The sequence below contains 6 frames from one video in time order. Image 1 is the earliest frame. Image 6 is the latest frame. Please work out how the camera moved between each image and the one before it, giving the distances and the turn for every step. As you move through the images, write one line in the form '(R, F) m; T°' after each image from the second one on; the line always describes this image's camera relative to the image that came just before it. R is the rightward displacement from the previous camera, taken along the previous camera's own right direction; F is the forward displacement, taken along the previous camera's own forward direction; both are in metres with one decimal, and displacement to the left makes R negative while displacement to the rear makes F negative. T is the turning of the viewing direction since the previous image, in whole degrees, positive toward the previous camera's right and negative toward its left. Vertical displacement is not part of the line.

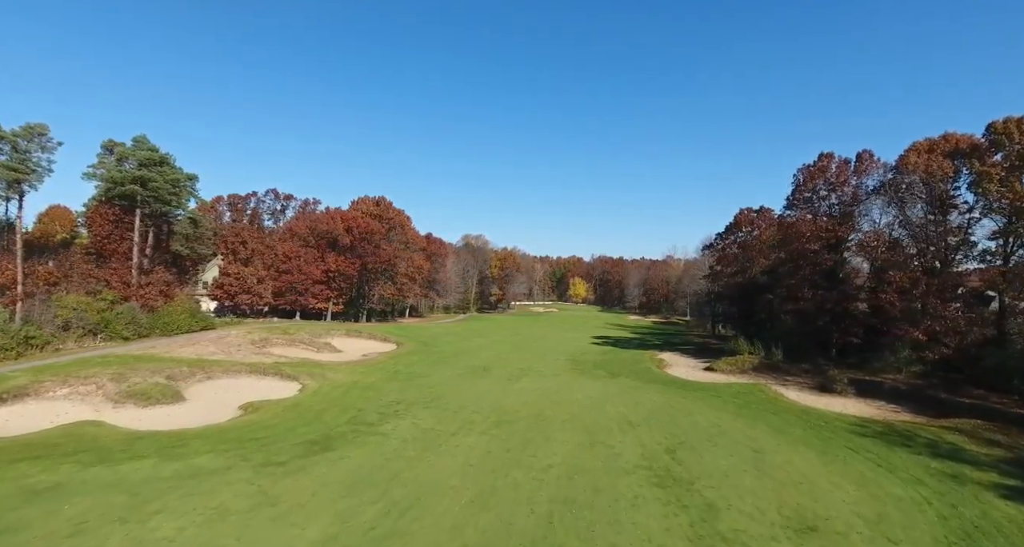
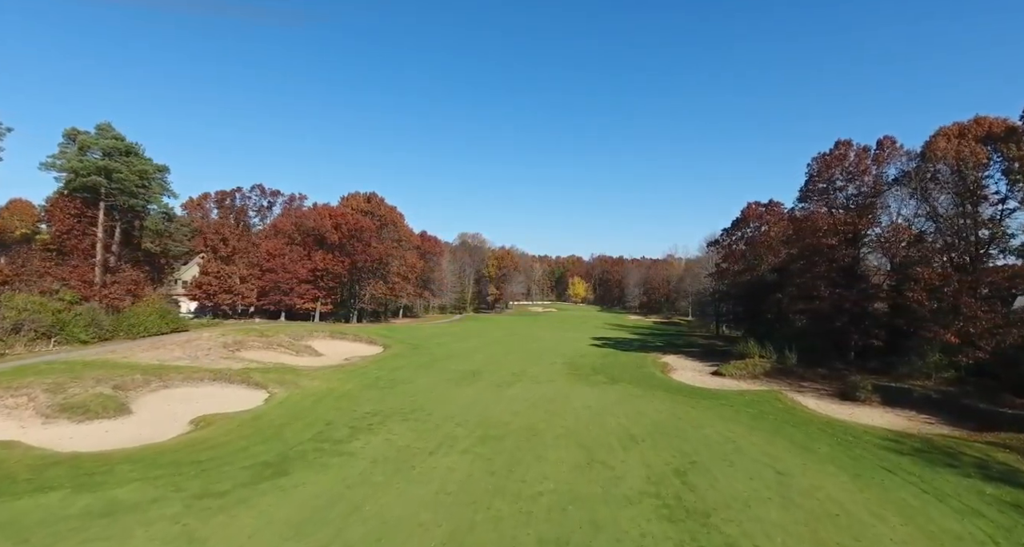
(+0.4, +2.1) m; 0°
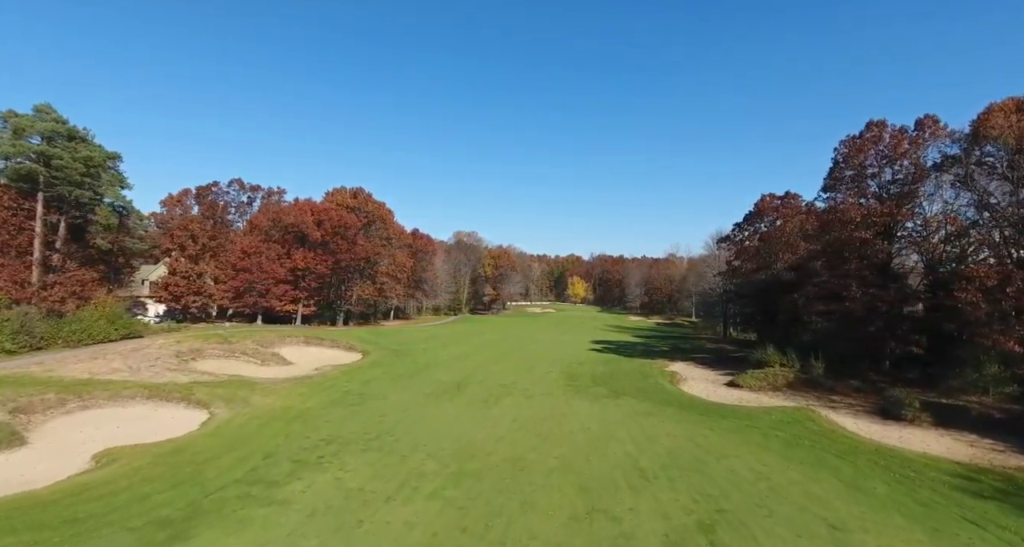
(+0.5, +3.1) m; 0°
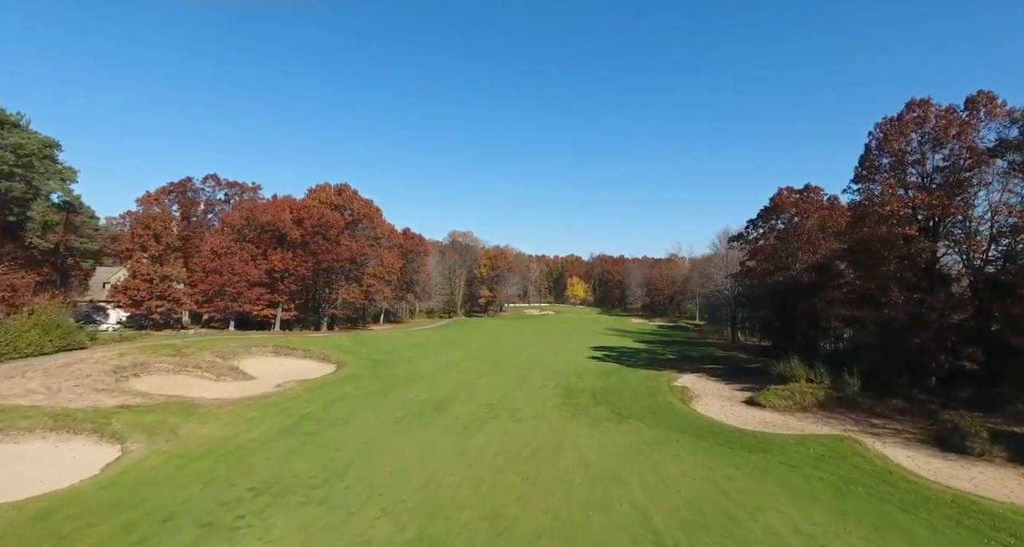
(+0.5, +3.1) m; 0°
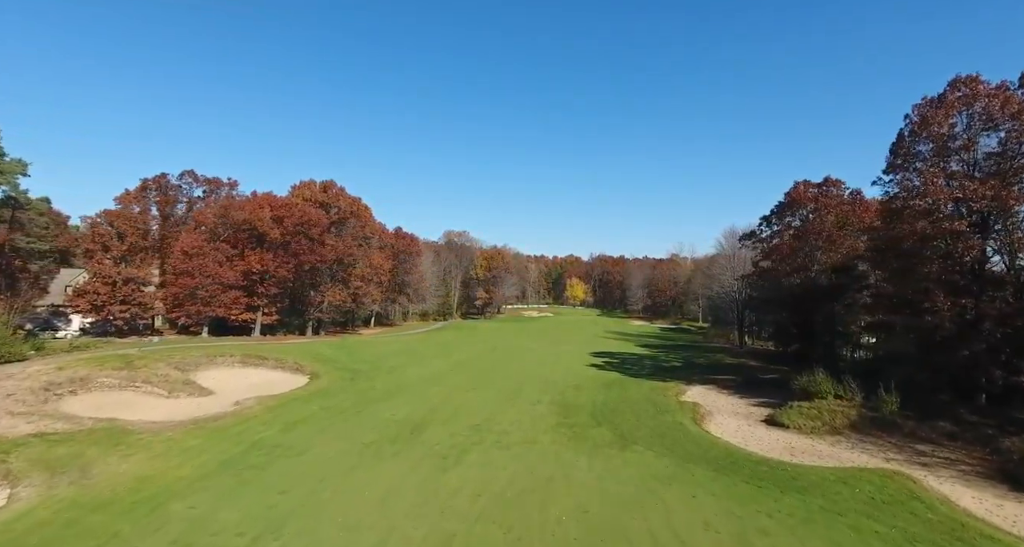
(+0.4, +2.6) m; 0°
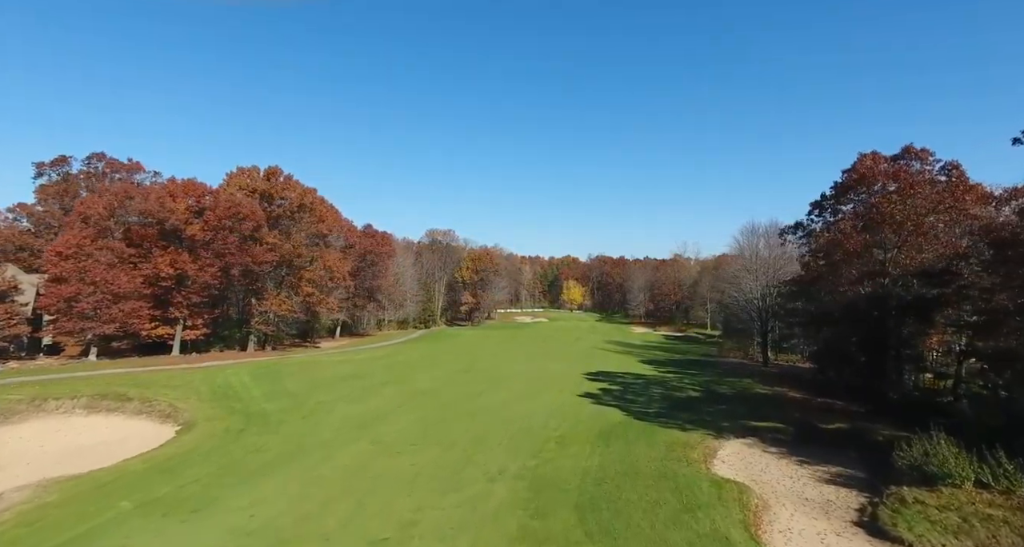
(+1.5, +7.6) m; 0°
